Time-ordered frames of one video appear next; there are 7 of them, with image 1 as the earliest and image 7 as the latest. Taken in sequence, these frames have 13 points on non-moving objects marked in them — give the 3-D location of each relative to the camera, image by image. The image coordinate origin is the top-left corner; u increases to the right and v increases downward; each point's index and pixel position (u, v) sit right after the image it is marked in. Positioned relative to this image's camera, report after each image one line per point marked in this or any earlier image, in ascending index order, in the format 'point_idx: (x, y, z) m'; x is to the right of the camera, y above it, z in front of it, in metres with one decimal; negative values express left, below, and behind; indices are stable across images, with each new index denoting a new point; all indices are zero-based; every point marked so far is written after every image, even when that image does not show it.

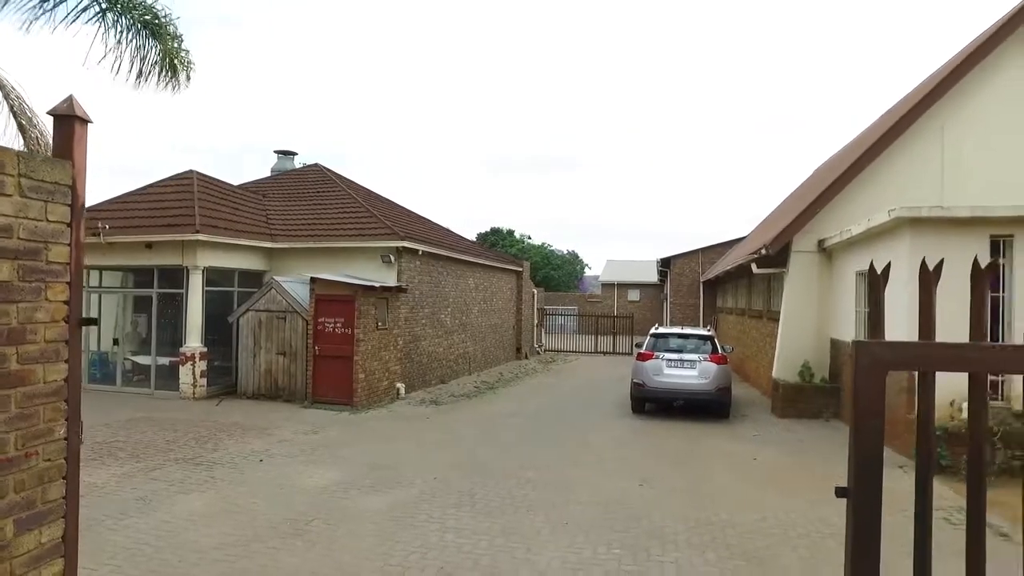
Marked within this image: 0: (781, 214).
0: (+6.9, +1.9, +17.1) m
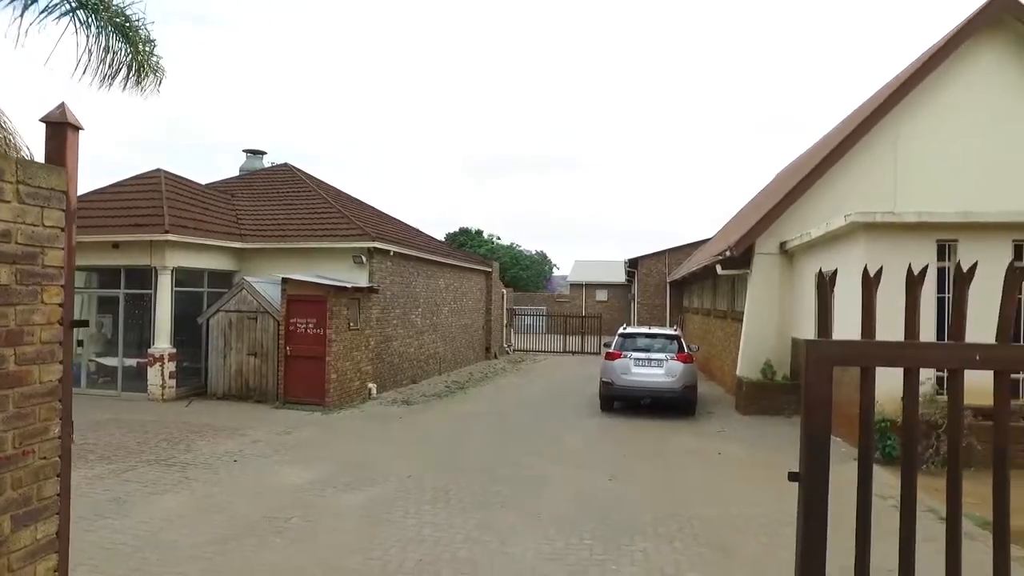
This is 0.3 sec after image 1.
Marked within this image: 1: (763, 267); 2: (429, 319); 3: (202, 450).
0: (+6.1, +1.9, +17.6) m
1: (+4.6, +0.4, +12.2) m
2: (-2.2, -0.8, +17.6) m
3: (-4.0, -2.1, +8.6) m
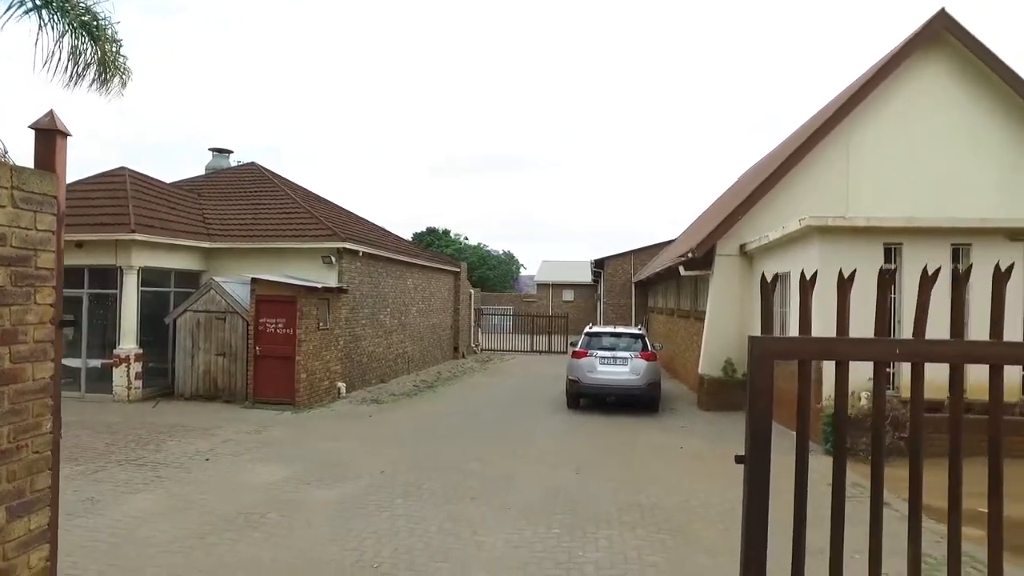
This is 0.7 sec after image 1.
0: (+5.3, +1.9, +18.1) m
1: (+4.0, +0.4, +12.7) m
2: (-3.0, -0.8, +17.7) m
3: (-4.4, -2.1, +8.6) m
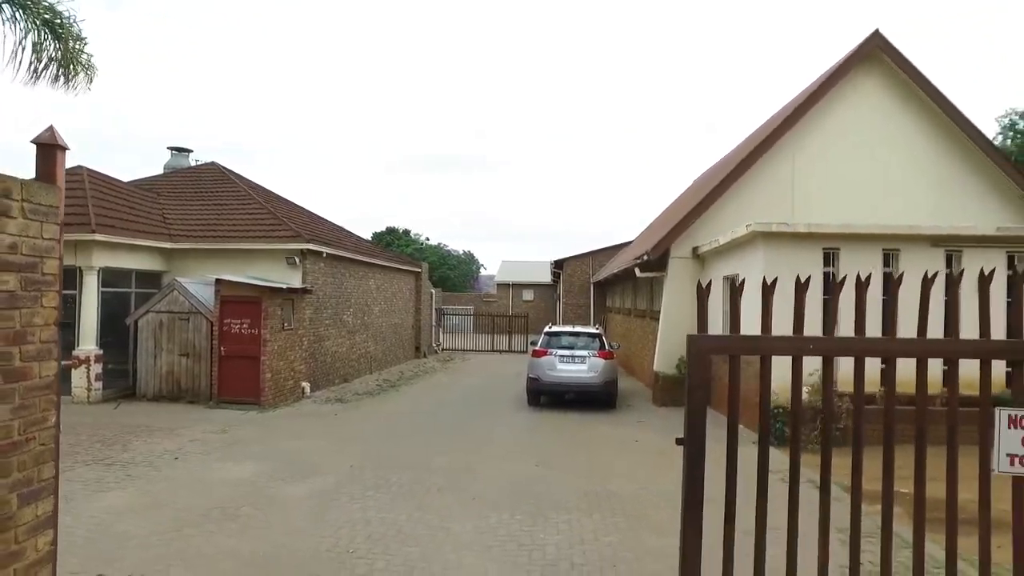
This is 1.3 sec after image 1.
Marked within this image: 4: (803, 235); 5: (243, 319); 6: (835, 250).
0: (+4.2, +1.9, +18.8) m
1: (+3.3, +0.4, +13.3) m
2: (-4.0, -0.8, +17.8) m
3: (-4.9, -2.1, +8.7) m
4: (+4.2, +0.8, +9.7) m
5: (-4.8, -0.6, +12.1) m
6: (+4.7, +0.6, +9.8) m
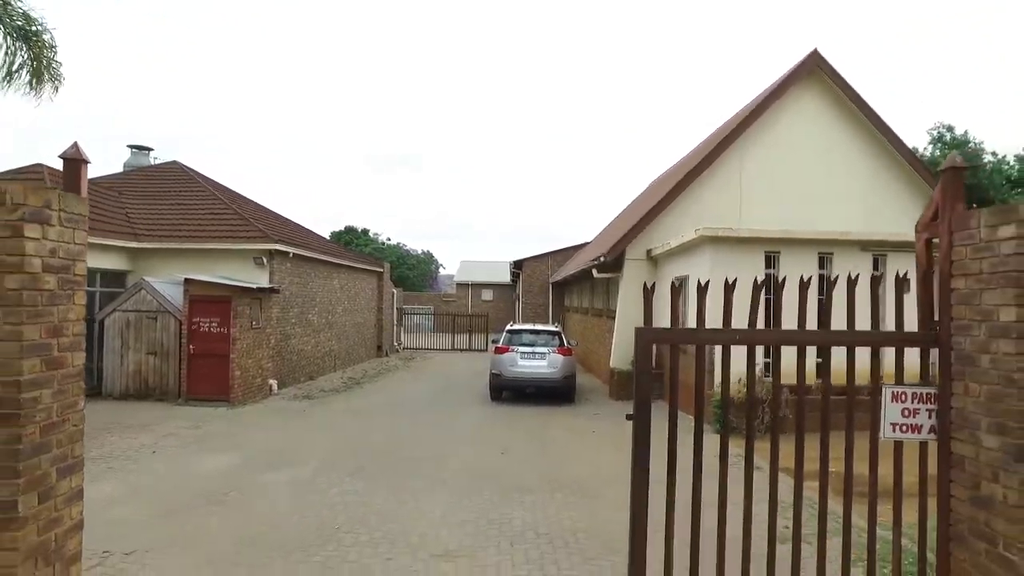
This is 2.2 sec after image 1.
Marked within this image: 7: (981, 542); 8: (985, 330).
0: (+3.1, +1.9, +19.6) m
1: (+2.5, +0.3, +14.0) m
2: (-5.1, -0.8, +18.1) m
3: (-5.3, -2.1, +9.0) m
4: (+3.7, +0.8, +10.5) m
5: (-5.5, -0.6, +12.3) m
6: (+4.2, +0.6, +10.7) m
7: (+2.3, -1.3, +3.3) m
8: (+2.3, -0.2, +3.3) m
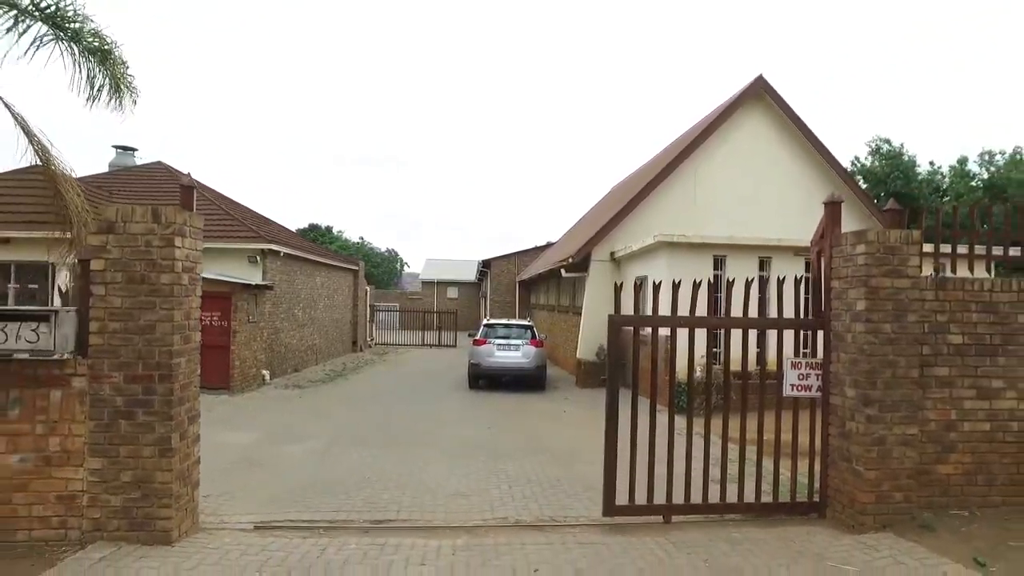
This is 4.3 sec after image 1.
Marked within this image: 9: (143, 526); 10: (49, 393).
0: (+2.3, +1.9, +21.1) m
1: (+2.0, +0.4, +15.5) m
2: (-5.9, -0.7, +19.2) m
3: (-5.6, -2.0, +10.1) m
4: (+3.3, +0.8, +12.1) m
5: (-6.0, -0.5, +13.4) m
6: (+3.8, +0.6, +12.3) m
7: (+2.4, -1.2, +4.8) m
8: (+2.4, -0.2, +4.8) m
9: (-2.4, -1.5, +4.3) m
10: (-3.0, -0.7, +4.3) m
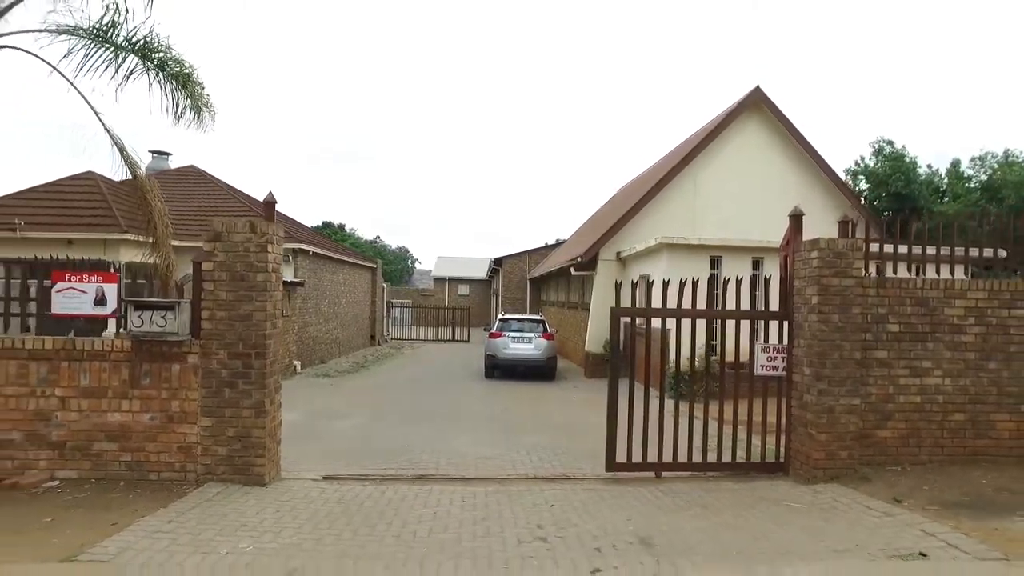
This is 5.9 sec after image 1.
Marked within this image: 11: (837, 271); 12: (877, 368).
0: (+2.7, +2.0, +22.2) m
1: (+2.3, +0.4, +16.6) m
2: (-5.5, -0.6, +20.4) m
3: (-5.3, -2.0, +11.3) m
4: (+3.6, +0.8, +13.2) m
5: (-5.7, -0.4, +14.6) m
6: (+4.1, +0.6, +13.4) m
7: (+2.6, -1.2, +5.9) m
8: (+2.6, -0.2, +5.9) m
9: (-2.2, -1.5, +5.5) m
10: (-2.8, -0.6, +5.5) m
11: (+2.8, +0.1, +5.7) m
12: (+3.2, -0.7, +5.8) m
